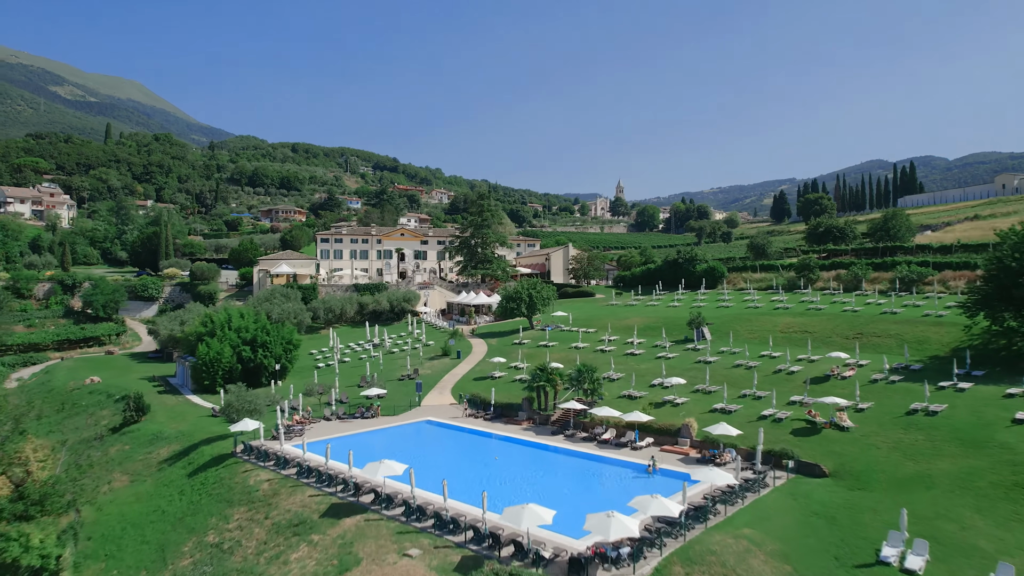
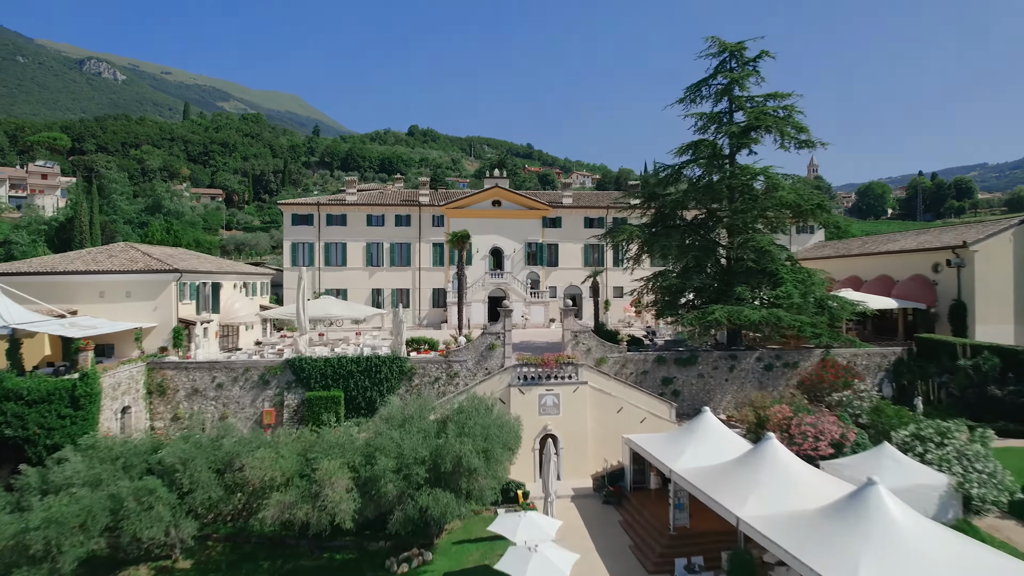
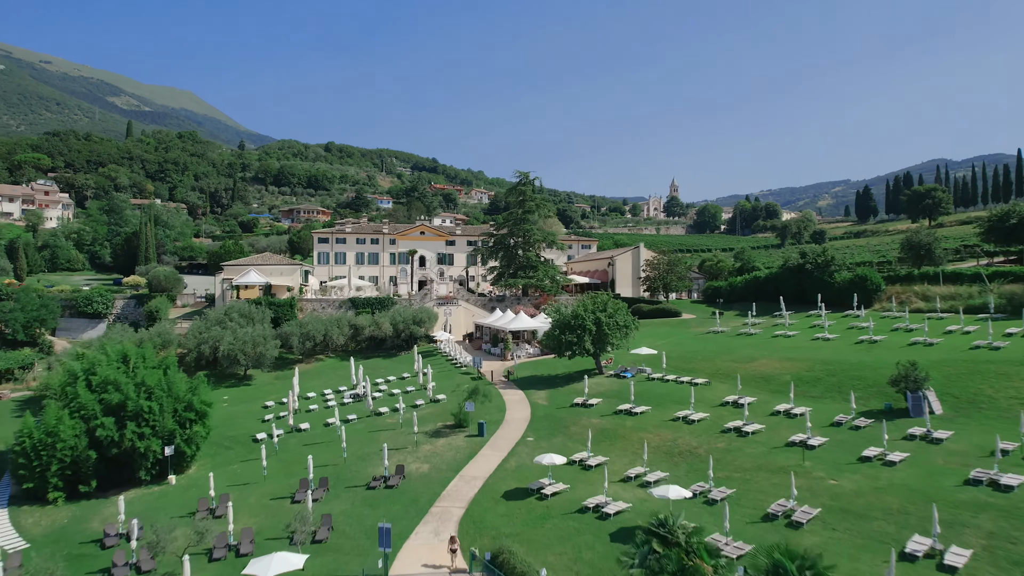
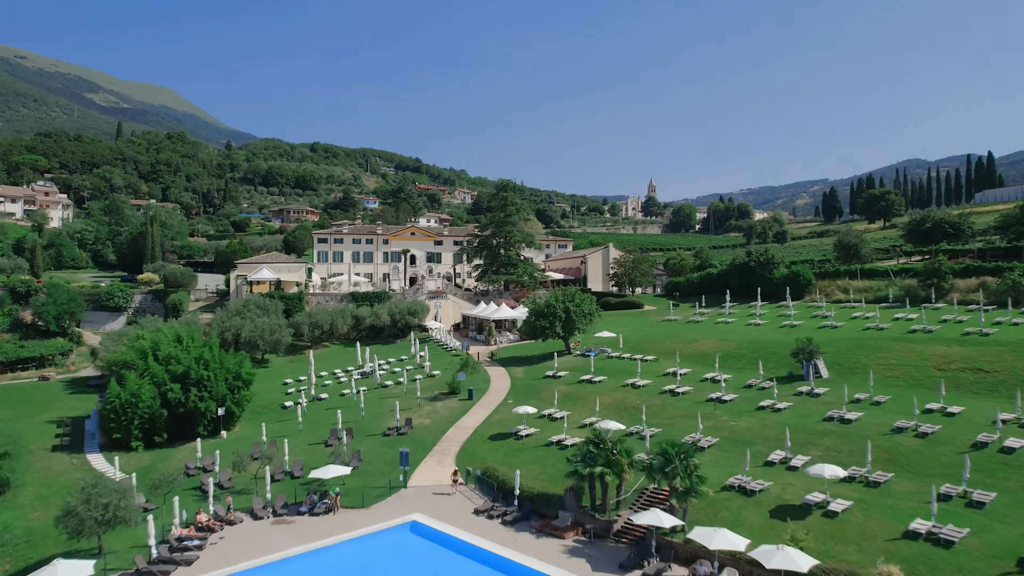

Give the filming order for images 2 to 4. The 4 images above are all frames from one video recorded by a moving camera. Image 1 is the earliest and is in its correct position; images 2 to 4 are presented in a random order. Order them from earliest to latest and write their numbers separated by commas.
4, 3, 2
